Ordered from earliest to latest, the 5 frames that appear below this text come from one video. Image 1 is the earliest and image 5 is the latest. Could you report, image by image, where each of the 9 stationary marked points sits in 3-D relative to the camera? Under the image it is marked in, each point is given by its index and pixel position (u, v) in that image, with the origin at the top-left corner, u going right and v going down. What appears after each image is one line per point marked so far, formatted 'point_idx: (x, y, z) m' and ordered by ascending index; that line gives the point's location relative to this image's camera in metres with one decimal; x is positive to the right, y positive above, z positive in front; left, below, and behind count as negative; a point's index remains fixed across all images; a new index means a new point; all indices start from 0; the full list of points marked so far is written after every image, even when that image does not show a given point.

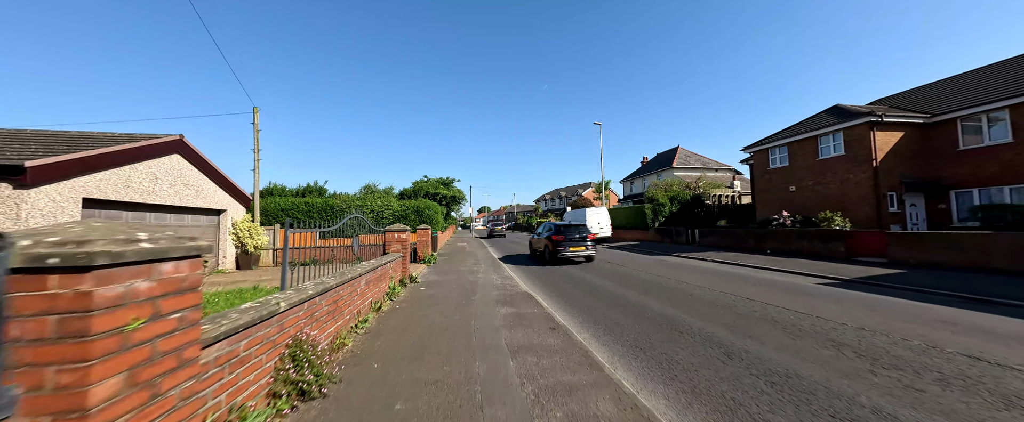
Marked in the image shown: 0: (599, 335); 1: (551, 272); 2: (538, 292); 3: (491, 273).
0: (+1.3, -1.9, +4.8) m
1: (+1.2, -2.2, +12.1) m
2: (+0.7, -2.0, +8.0) m
3: (-0.7, -2.1, +10.8) m
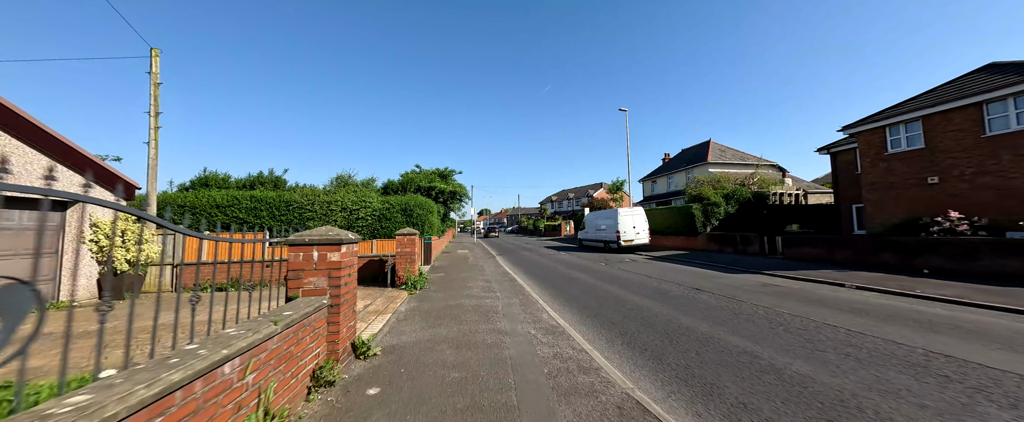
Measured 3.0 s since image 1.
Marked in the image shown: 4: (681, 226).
0: (+2.2, -1.7, 0.0) m
1: (+2.1, -2.1, +7.4) m
2: (+1.5, -1.9, +3.2) m
3: (+0.1, -2.0, +6.1) m
4: (+10.3, -0.9, +19.4) m
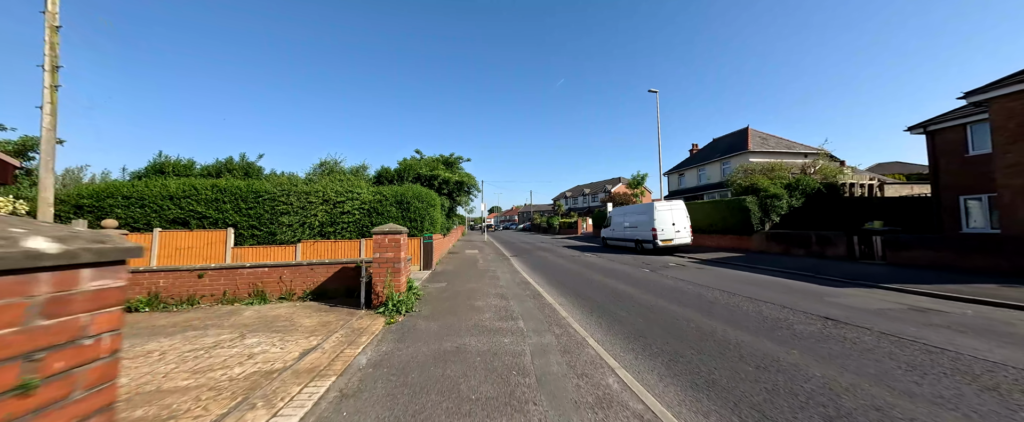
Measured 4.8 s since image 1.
0: (+2.4, -1.5, -2.8) m
1: (+2.6, -1.9, +4.6) m
2: (+1.8, -1.7, +0.4) m
3: (+0.6, -1.8, +3.4) m
4: (+11.1, -0.6, +16.3) m
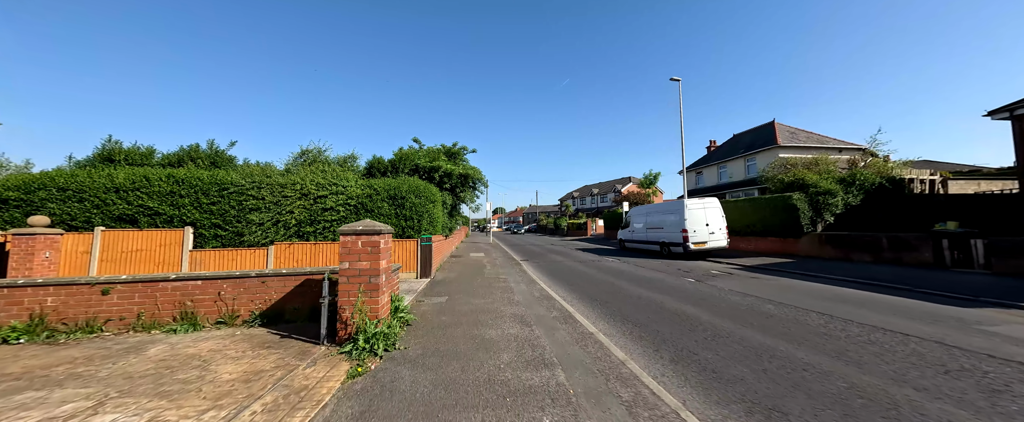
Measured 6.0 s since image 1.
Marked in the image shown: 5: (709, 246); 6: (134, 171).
0: (+2.7, -1.4, -4.7) m
1: (+2.9, -1.8, +2.6) m
2: (+2.2, -1.6, -1.5) m
3: (+0.9, -1.6, +1.4) m
4: (+11.6, -0.6, +14.2) m
5: (+8.8, -1.5, +14.1) m
6: (-10.7, +1.1, +9.0) m
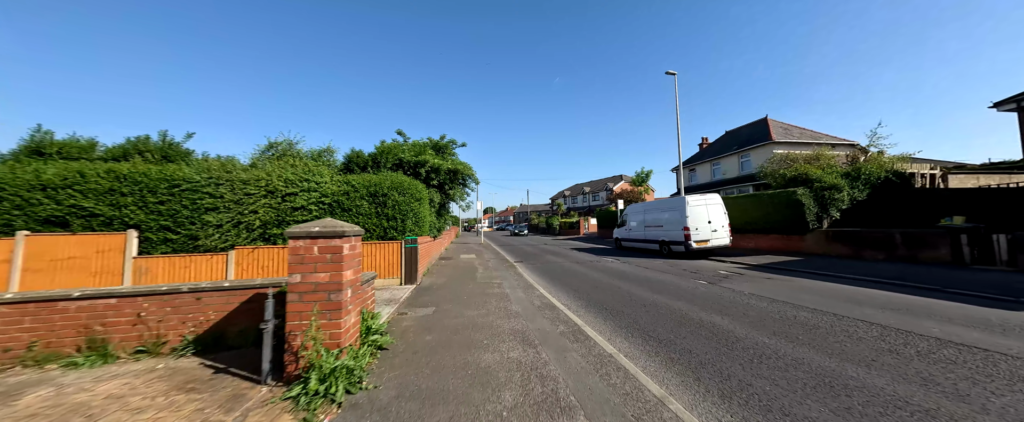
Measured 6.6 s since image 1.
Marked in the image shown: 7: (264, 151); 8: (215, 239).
0: (+3.0, -1.3, -5.5) m
1: (+3.0, -1.7, +1.8) m
2: (+2.4, -1.5, -2.3) m
3: (+1.0, -1.6, +0.6) m
4: (+11.3, -0.4, +13.7) m
5: (+8.5, -1.4, +13.5) m
6: (-10.8, +1.1, +7.8) m
7: (-7.7, +1.8, +9.9) m
8: (-7.5, -0.7, +8.0) m
